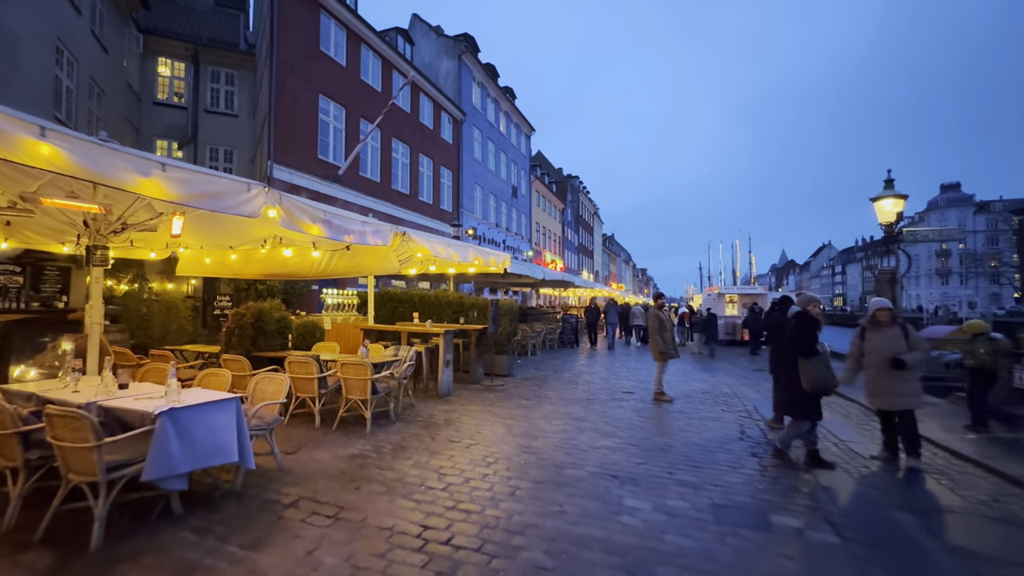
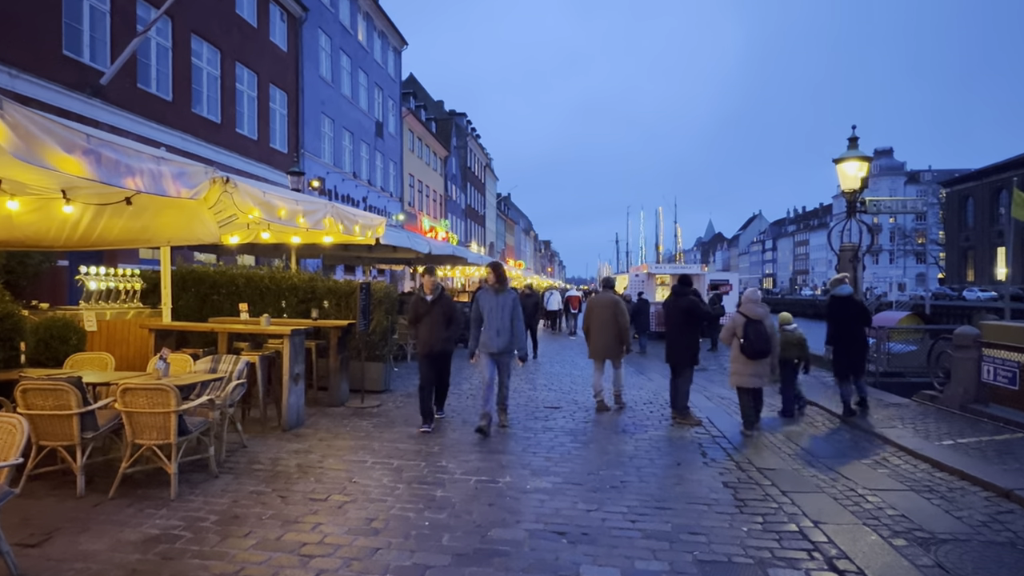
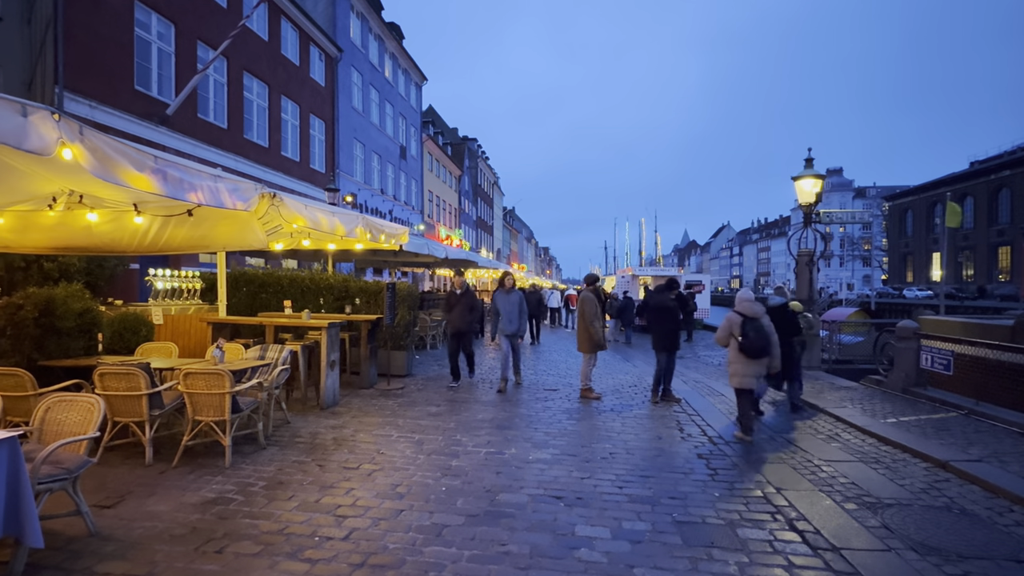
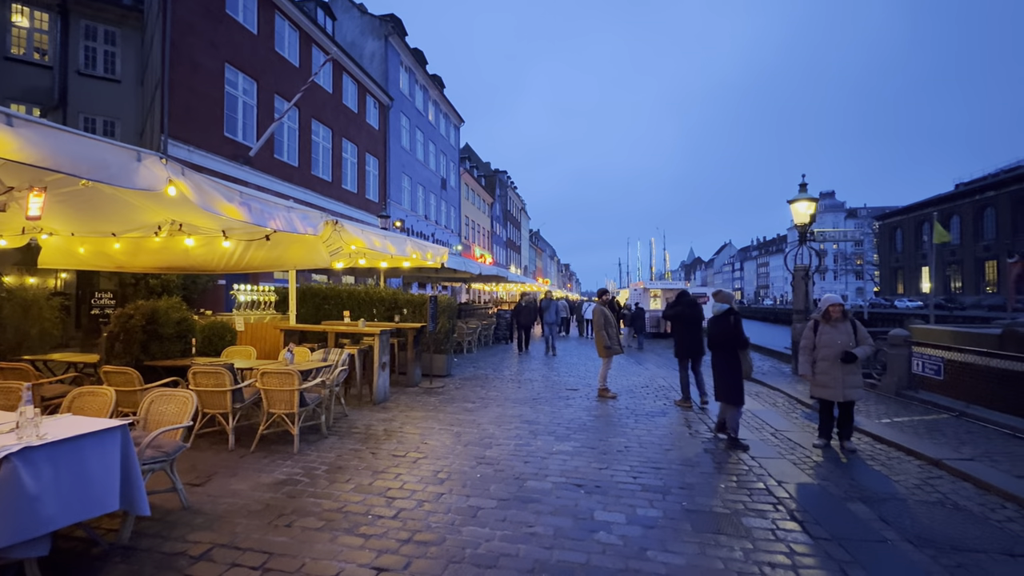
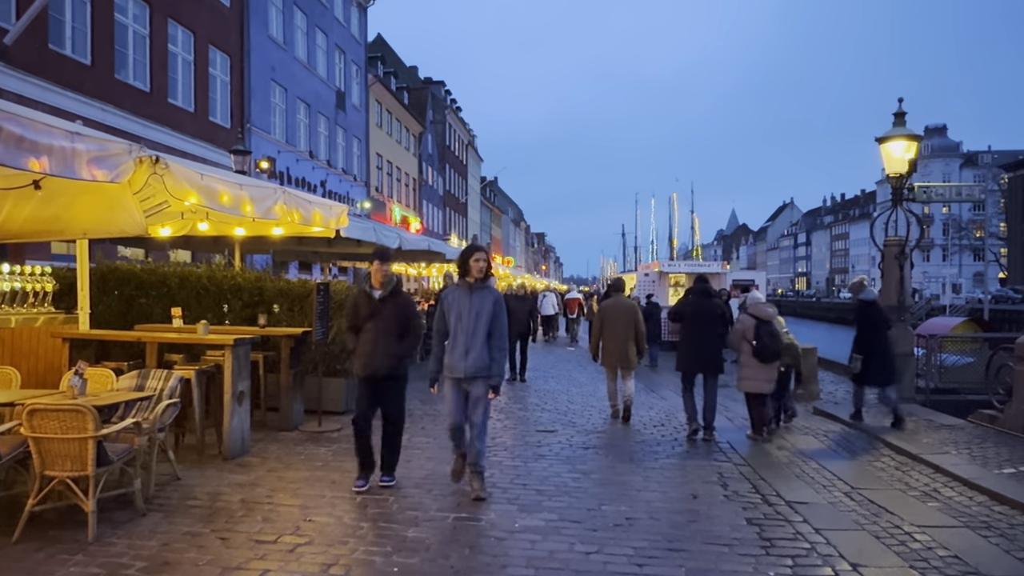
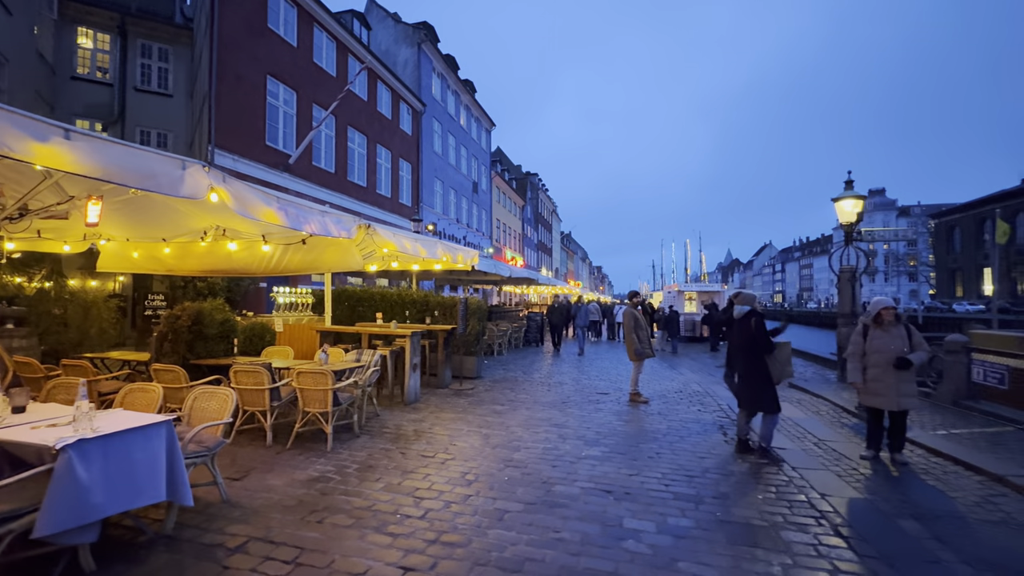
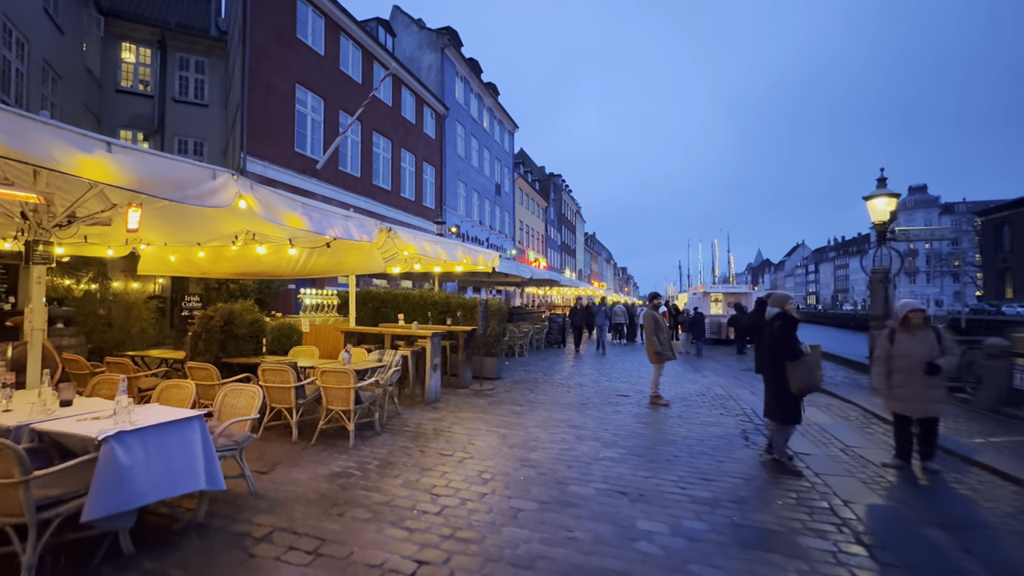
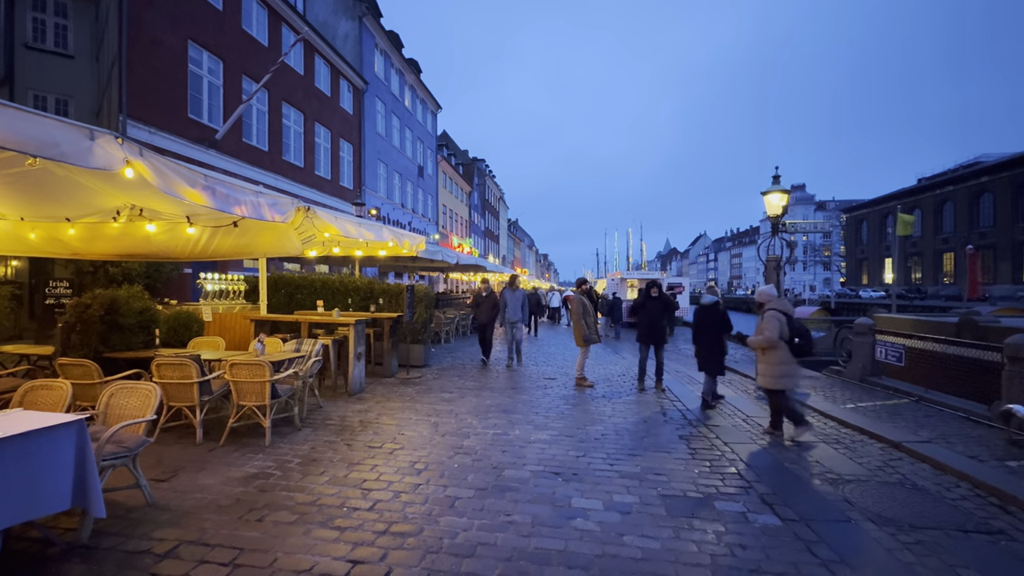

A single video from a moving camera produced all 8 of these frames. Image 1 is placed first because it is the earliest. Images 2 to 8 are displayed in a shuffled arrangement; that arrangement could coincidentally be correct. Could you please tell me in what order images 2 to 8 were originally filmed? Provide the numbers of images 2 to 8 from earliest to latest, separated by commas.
7, 6, 4, 8, 3, 2, 5
